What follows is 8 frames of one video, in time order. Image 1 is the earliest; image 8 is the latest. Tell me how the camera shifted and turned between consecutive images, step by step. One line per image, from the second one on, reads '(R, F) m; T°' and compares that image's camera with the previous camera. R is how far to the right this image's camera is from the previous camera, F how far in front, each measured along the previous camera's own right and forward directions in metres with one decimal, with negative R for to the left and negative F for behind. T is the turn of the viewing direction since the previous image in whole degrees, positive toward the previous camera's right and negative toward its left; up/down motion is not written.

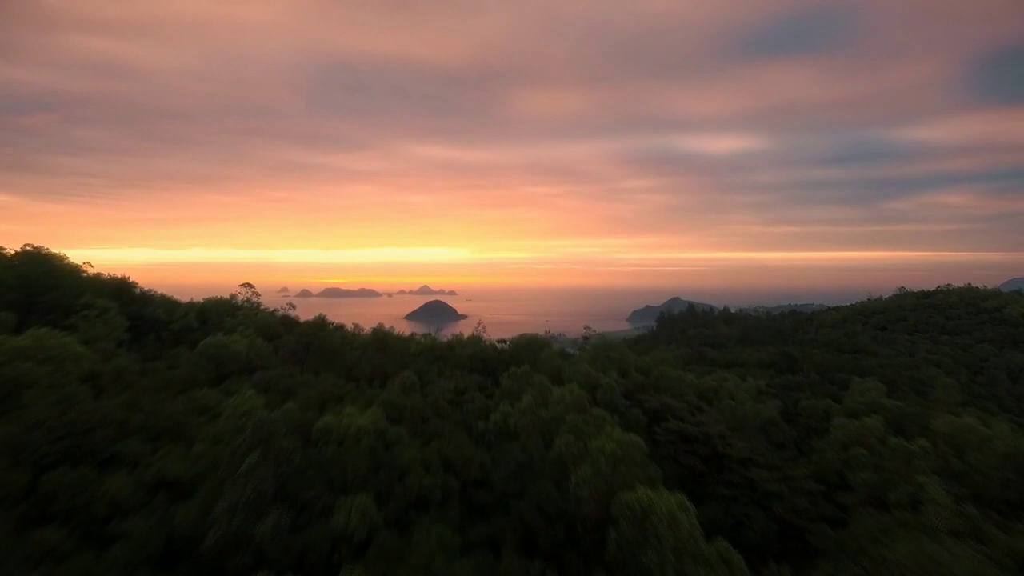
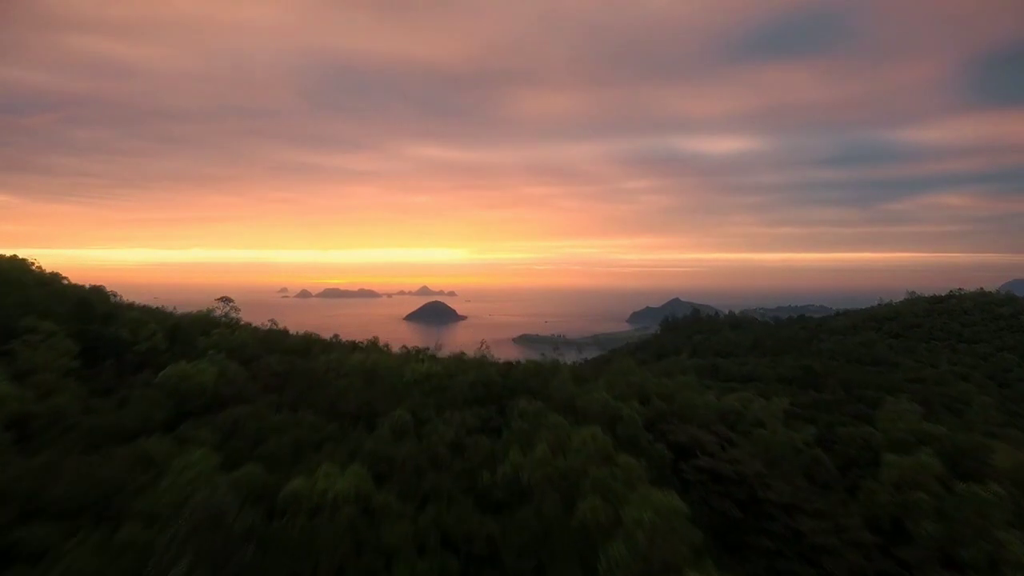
(-0.1, +0.8) m; 0°
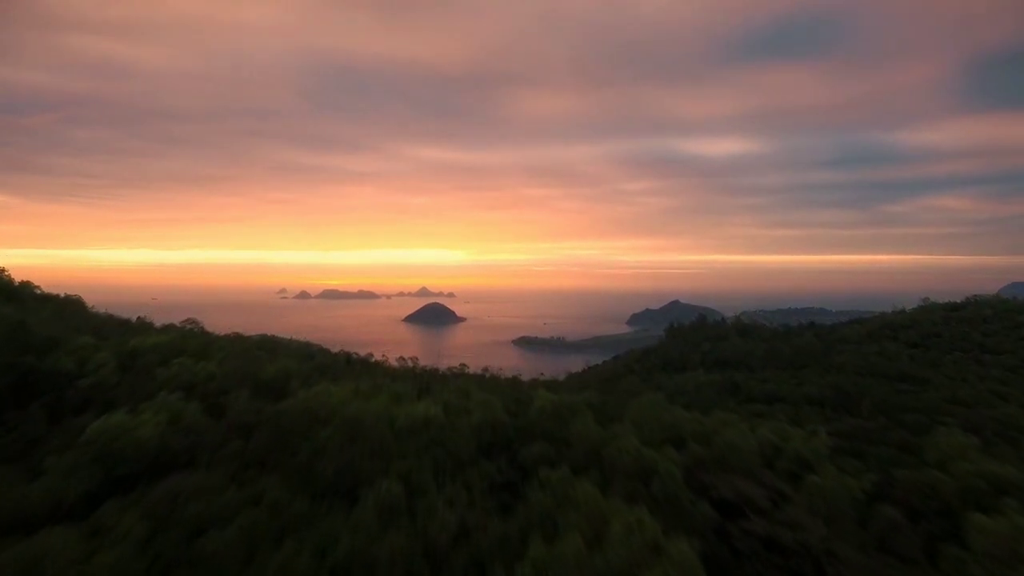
(-0.1, +1.0) m; 0°
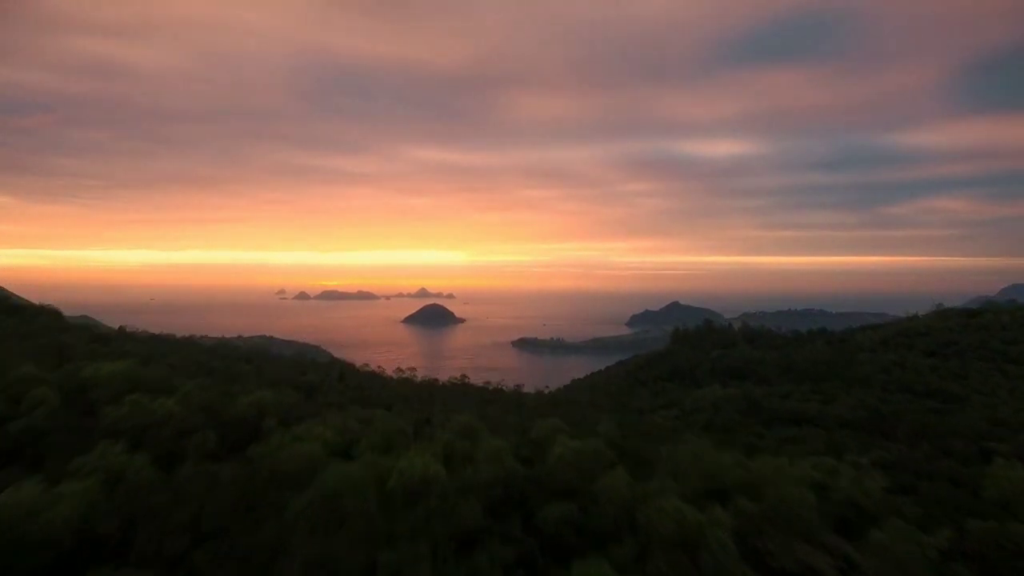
(-0.1, +0.9) m; 0°
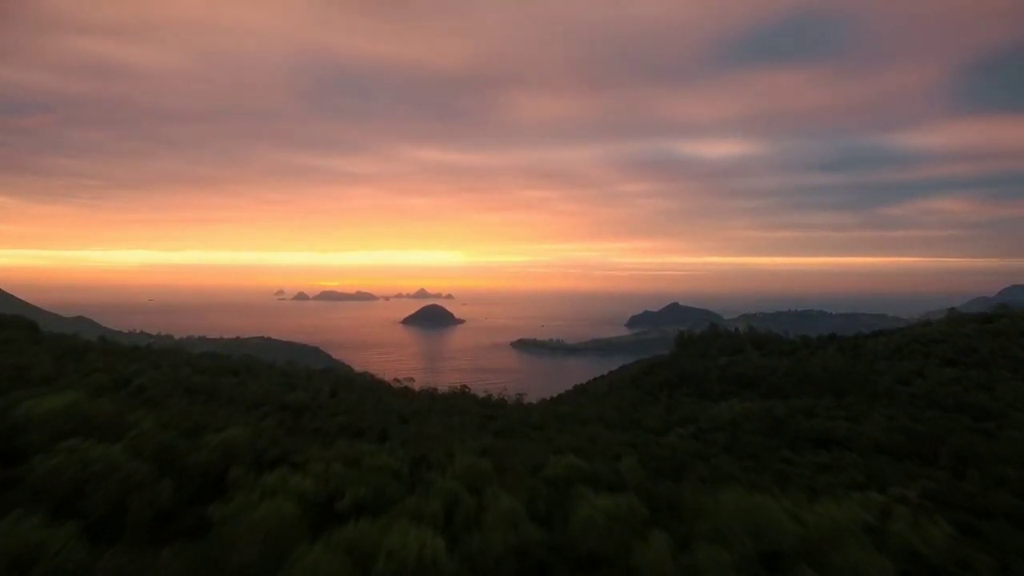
(-0.1, +0.9) m; 0°
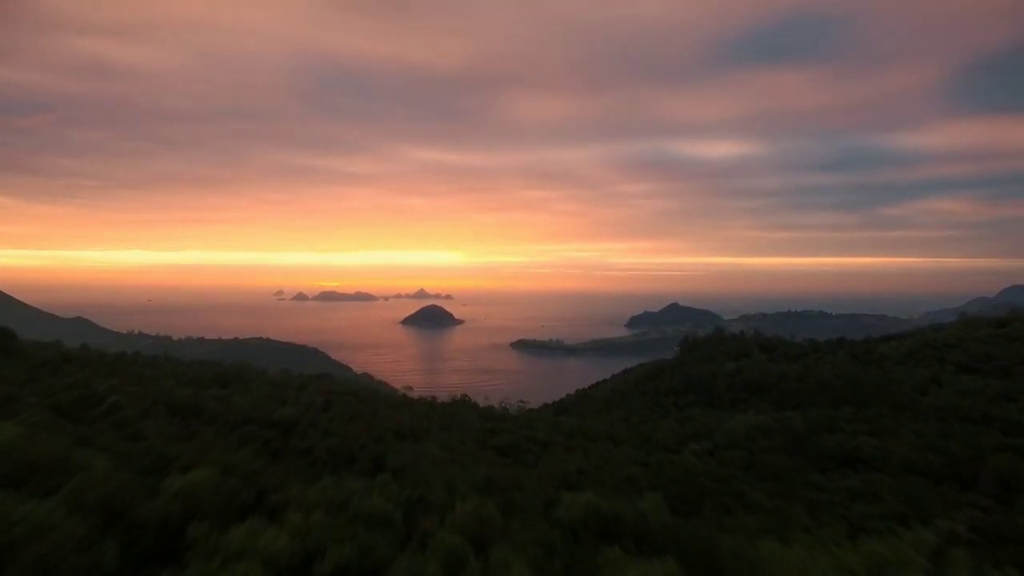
(-0.1, +0.7) m; 0°
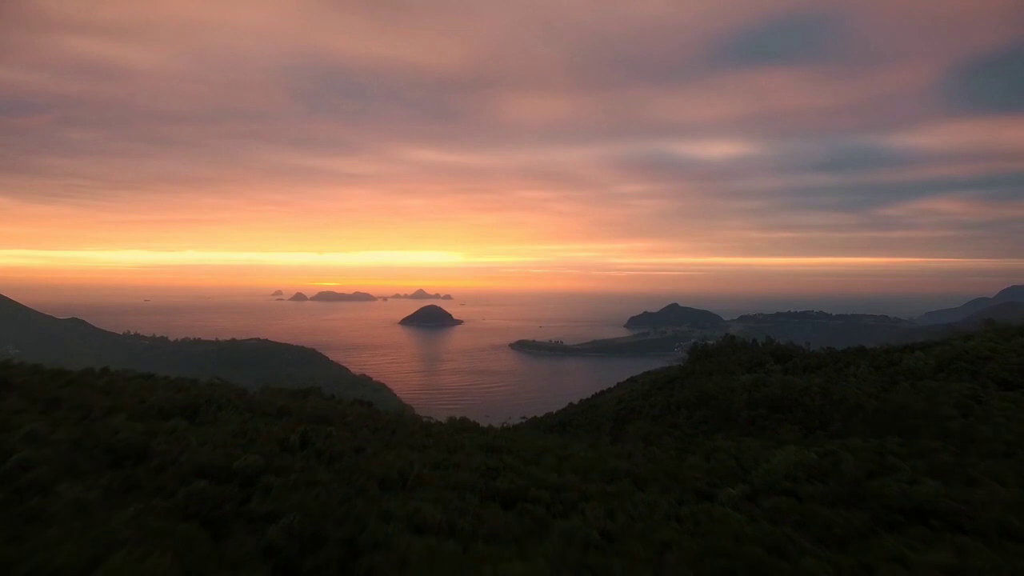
(-0.1, +1.6) m; 0°
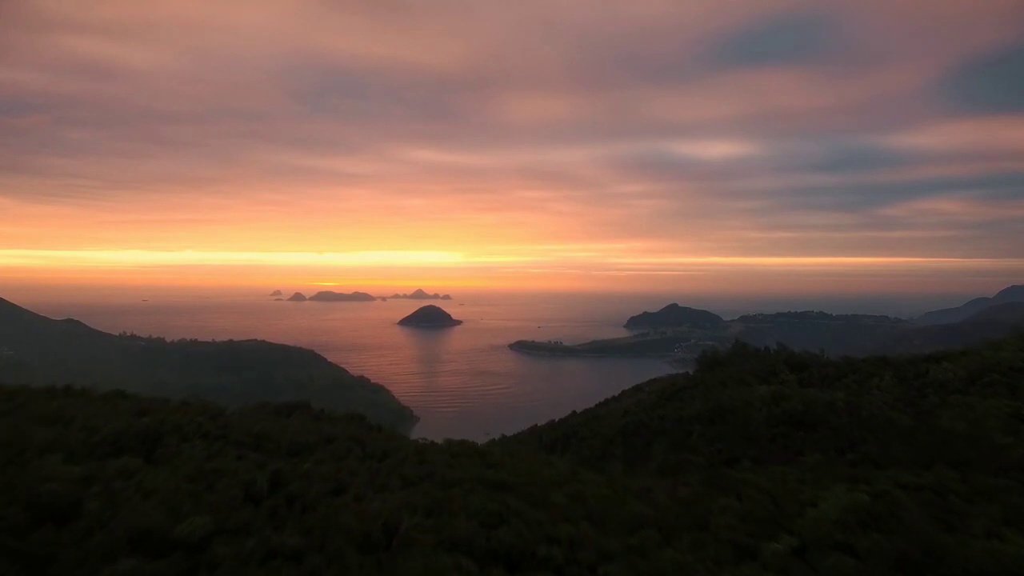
(-0.1, +1.5) m; 0°
